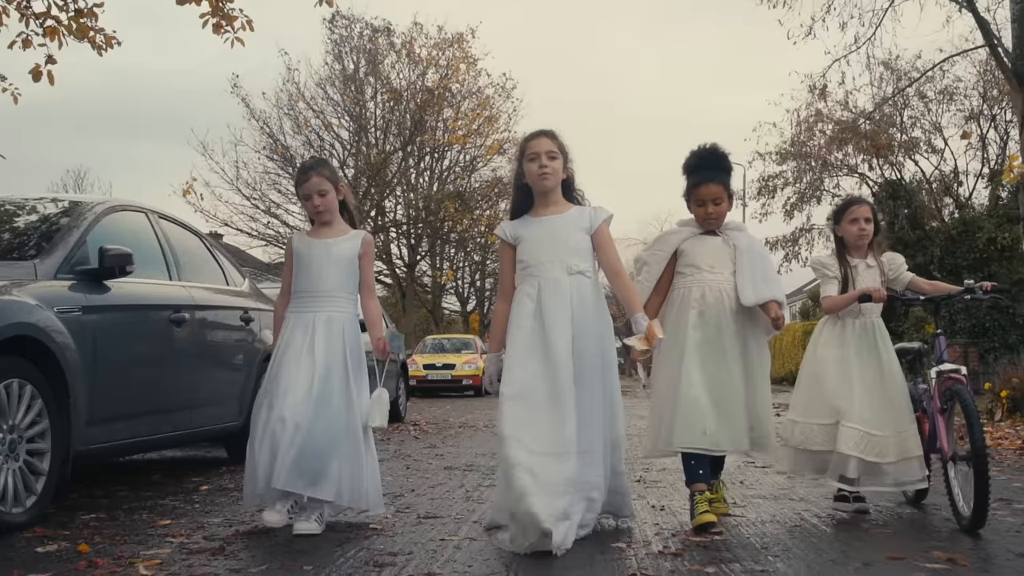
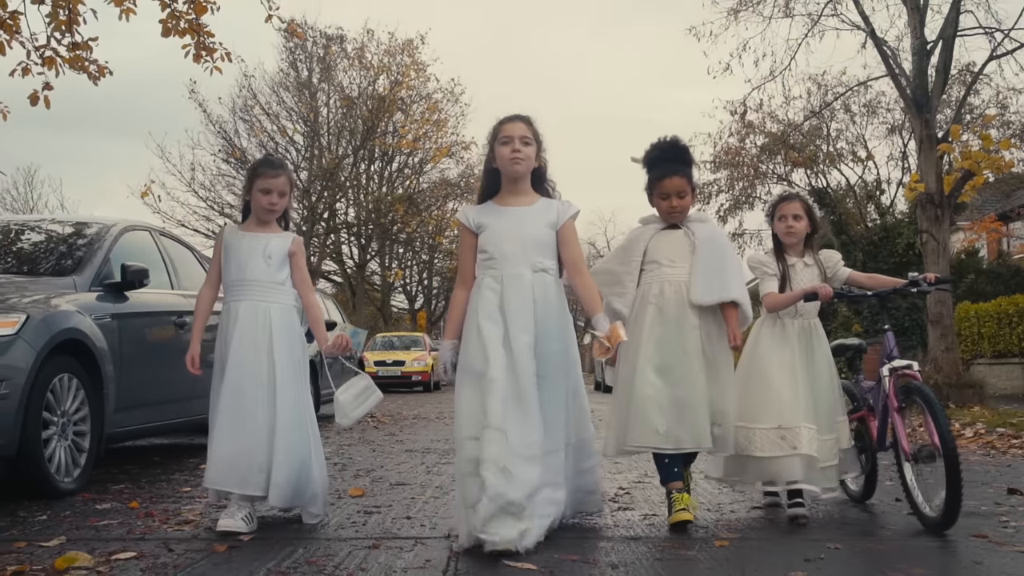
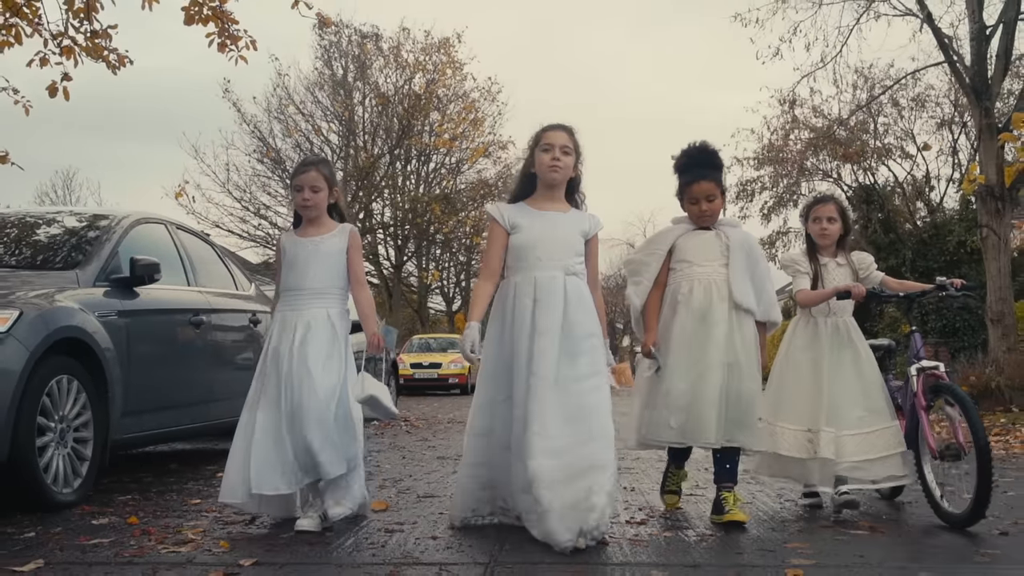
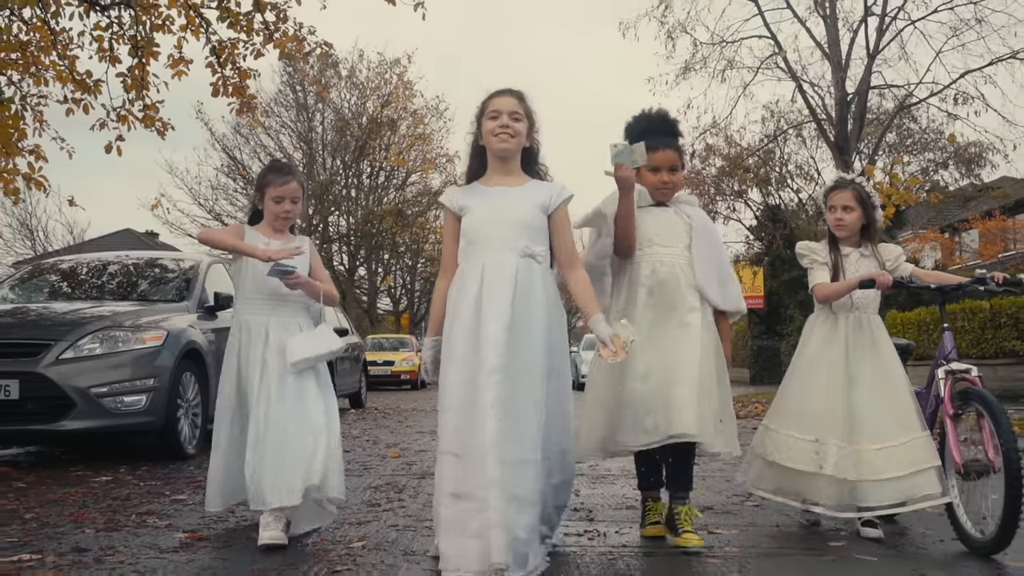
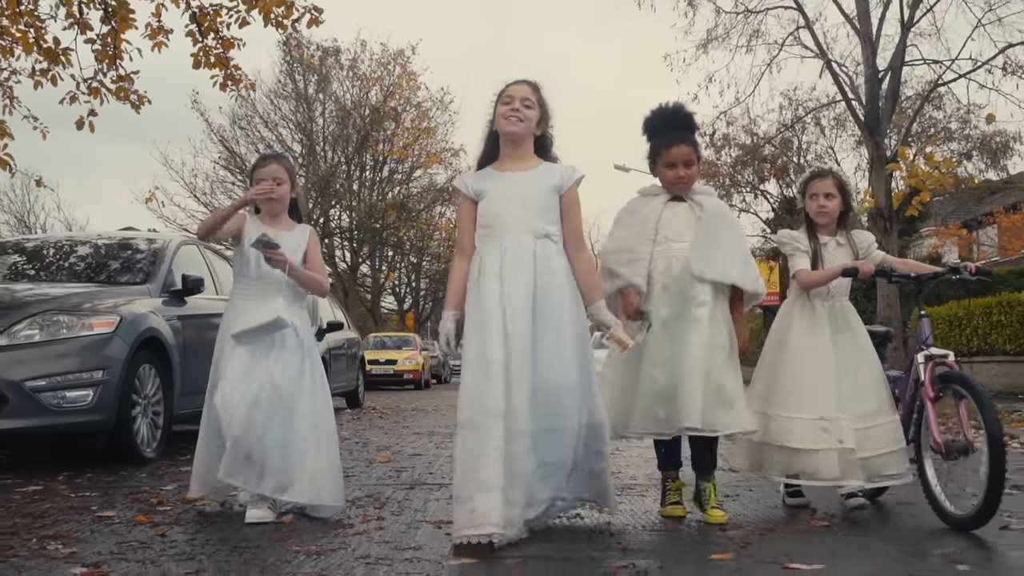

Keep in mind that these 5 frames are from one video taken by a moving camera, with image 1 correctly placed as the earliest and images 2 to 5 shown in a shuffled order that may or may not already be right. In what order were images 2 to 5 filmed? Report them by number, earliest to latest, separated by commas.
3, 2, 5, 4
